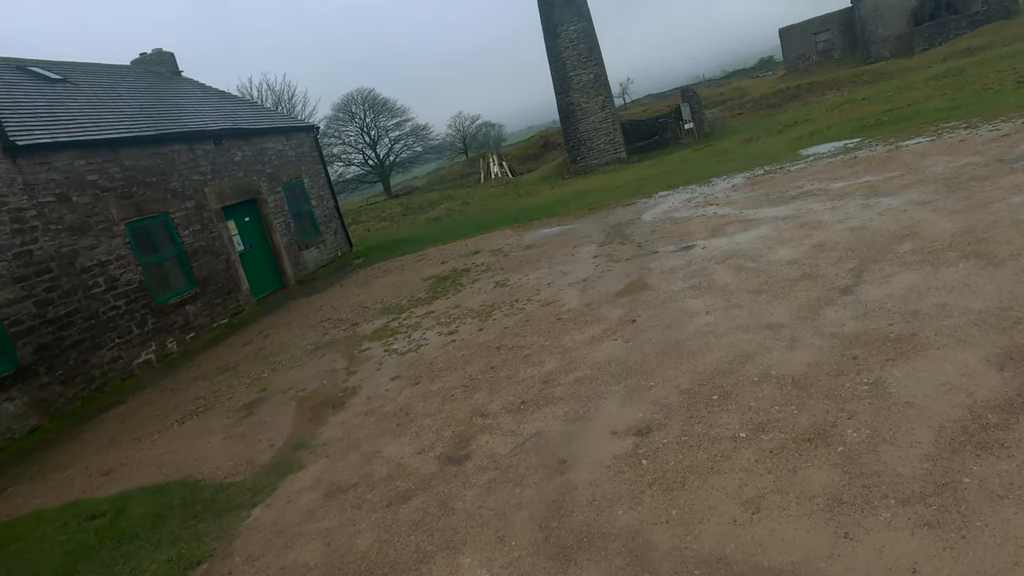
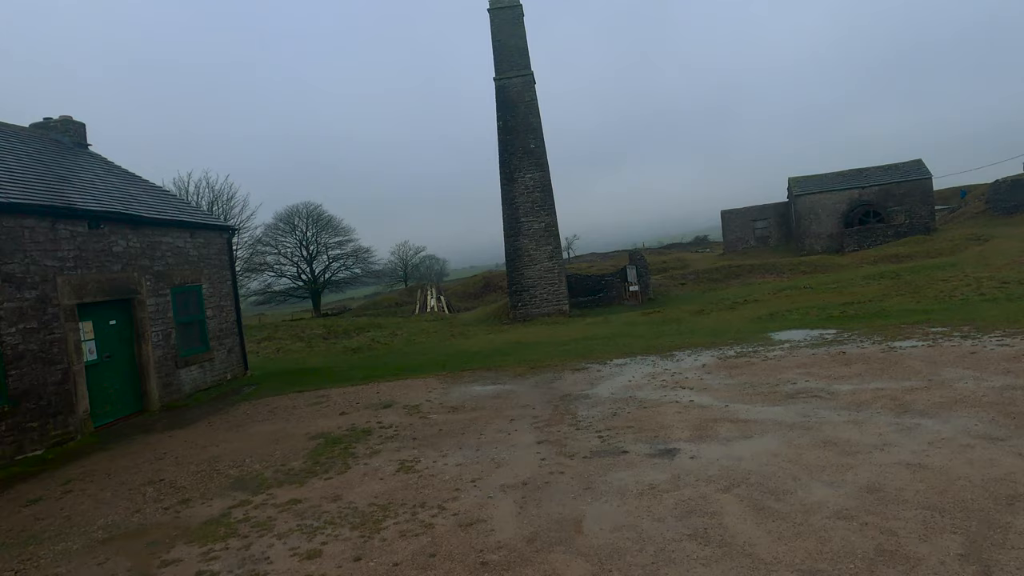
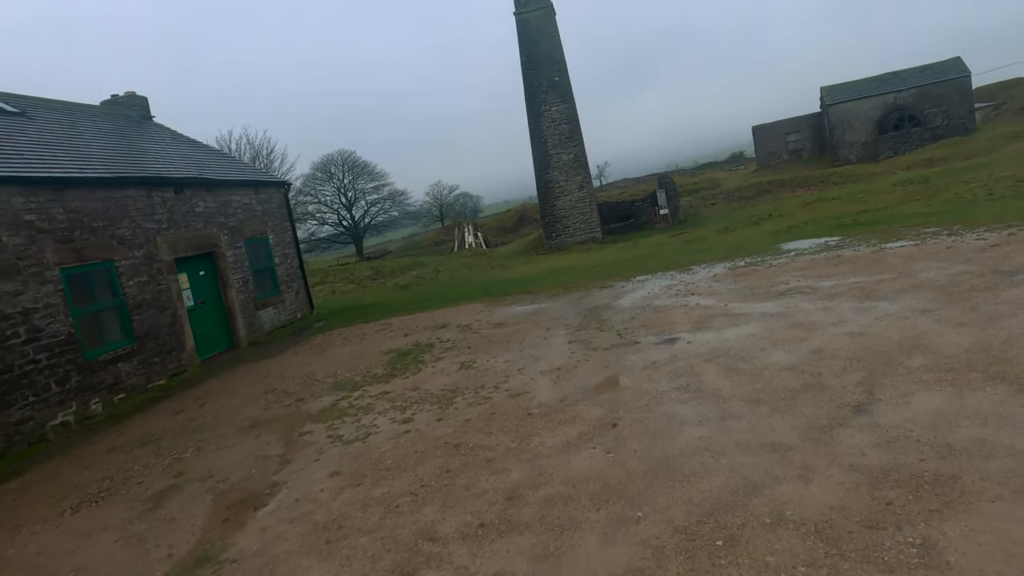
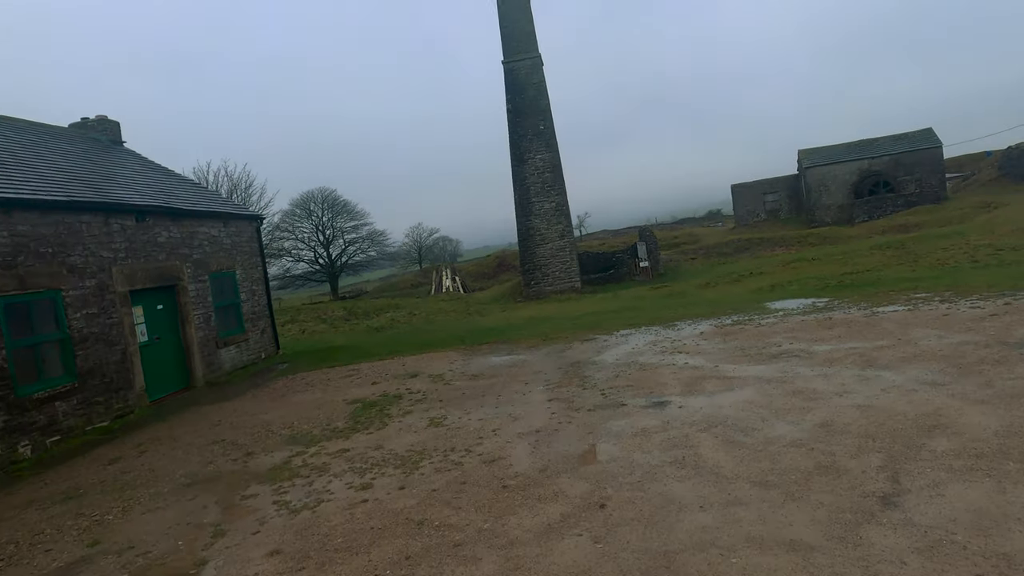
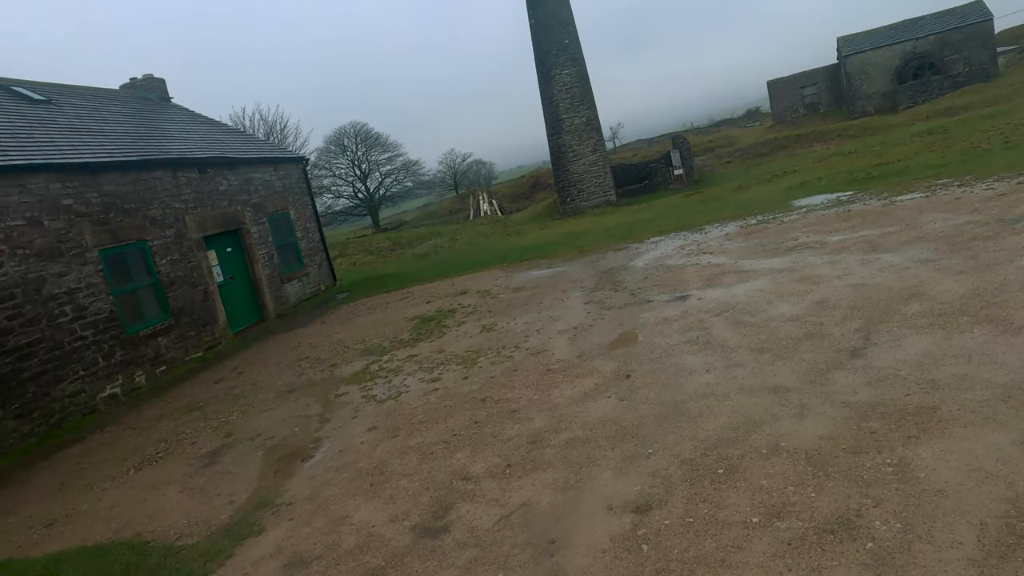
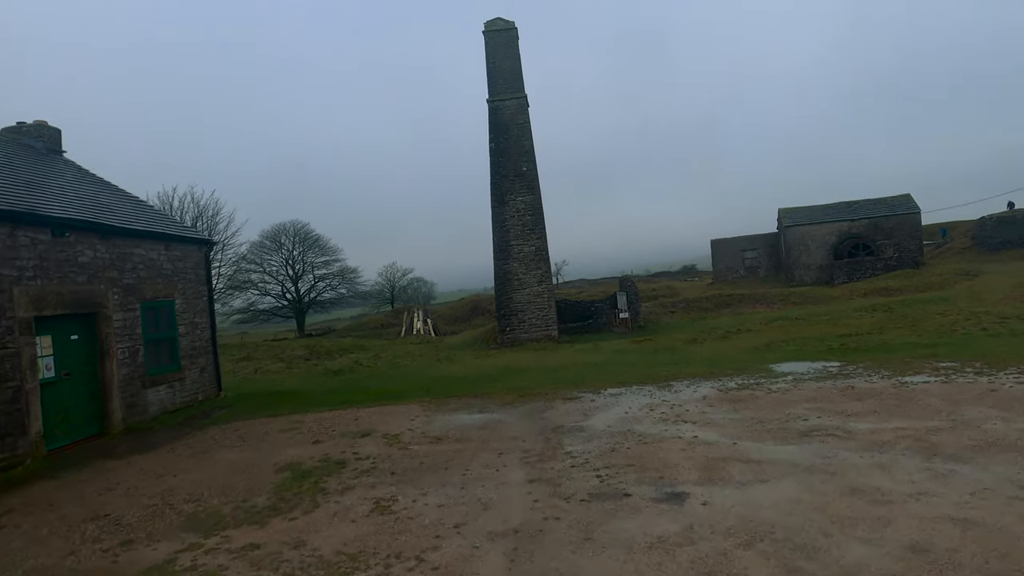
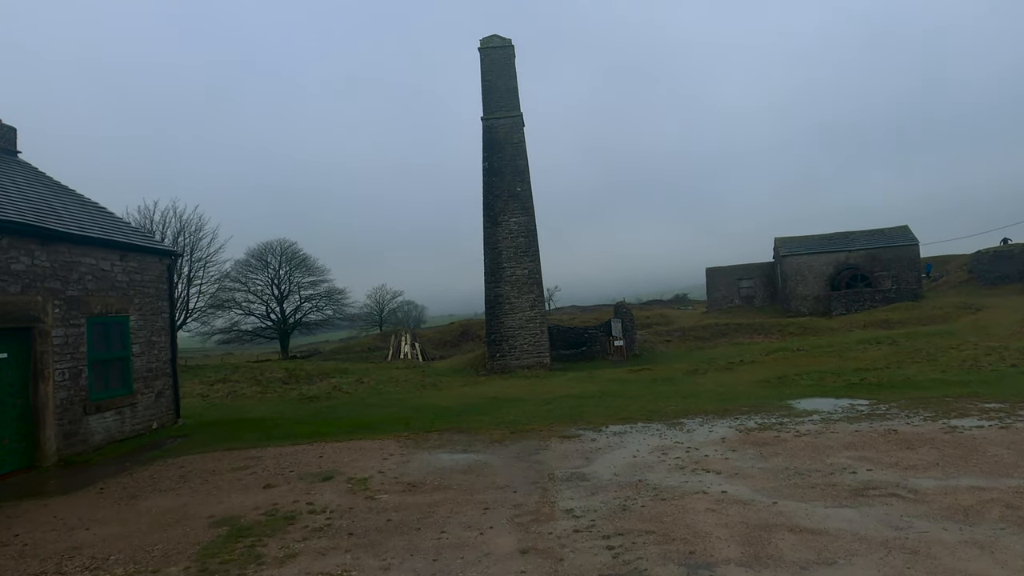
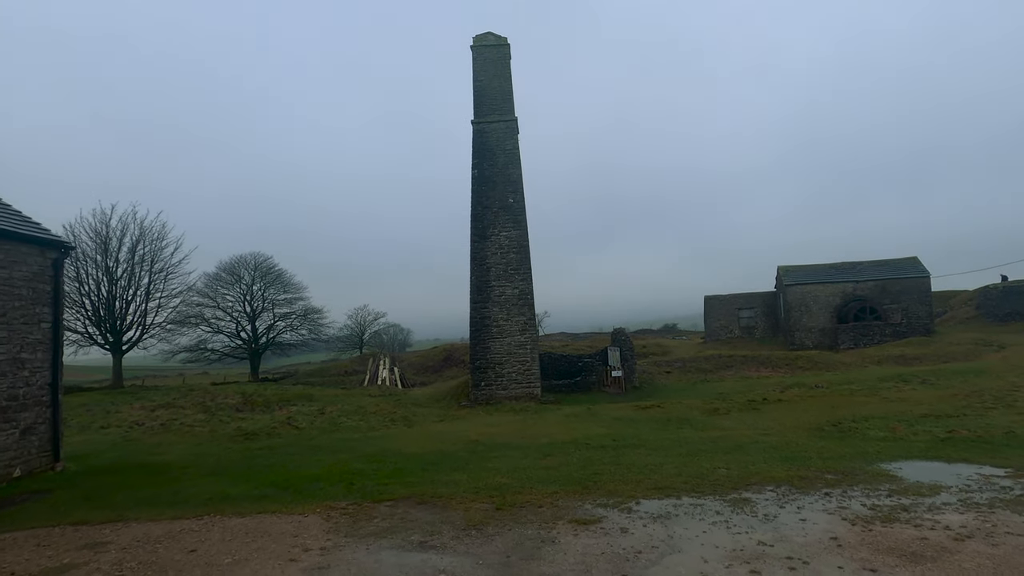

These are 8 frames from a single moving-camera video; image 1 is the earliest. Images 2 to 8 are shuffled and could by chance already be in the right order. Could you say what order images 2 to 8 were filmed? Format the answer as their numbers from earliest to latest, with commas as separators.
5, 3, 4, 2, 6, 7, 8
